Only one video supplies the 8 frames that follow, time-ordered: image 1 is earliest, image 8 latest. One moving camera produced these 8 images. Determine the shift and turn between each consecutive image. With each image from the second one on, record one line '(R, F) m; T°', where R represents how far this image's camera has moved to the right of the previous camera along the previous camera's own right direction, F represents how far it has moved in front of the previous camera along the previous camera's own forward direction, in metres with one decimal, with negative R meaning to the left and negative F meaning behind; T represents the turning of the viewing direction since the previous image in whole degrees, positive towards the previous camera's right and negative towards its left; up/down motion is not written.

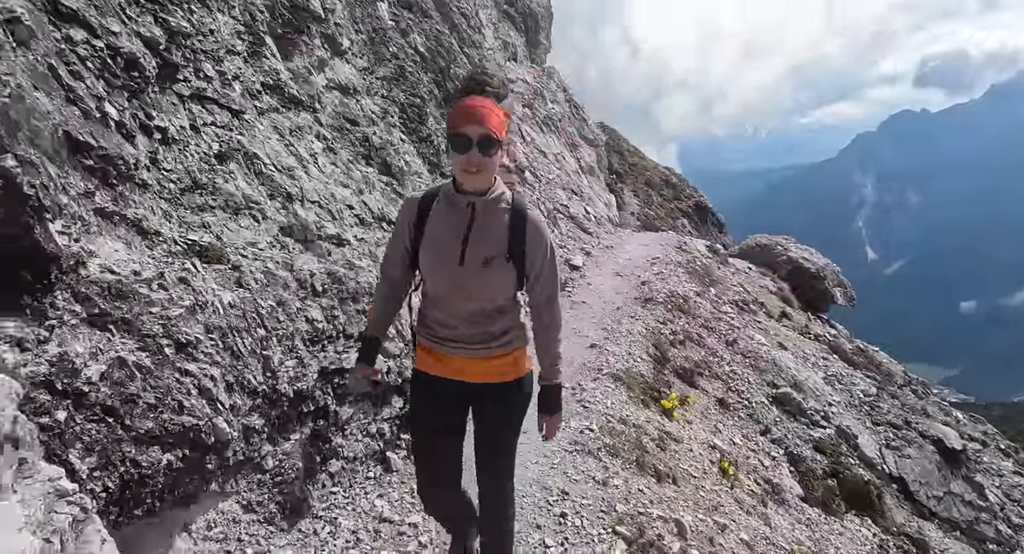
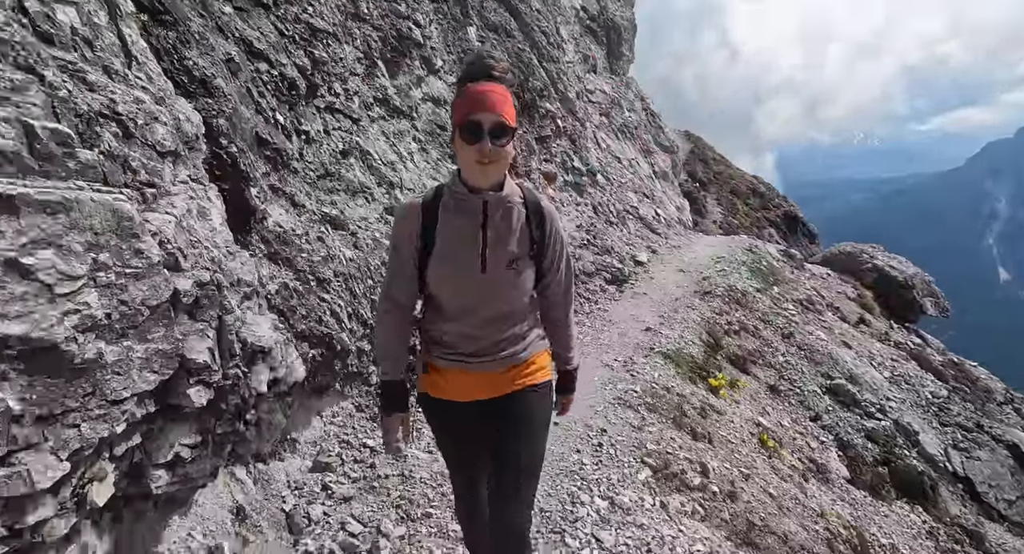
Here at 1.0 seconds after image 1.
(+0.4, -1.5) m; -8°
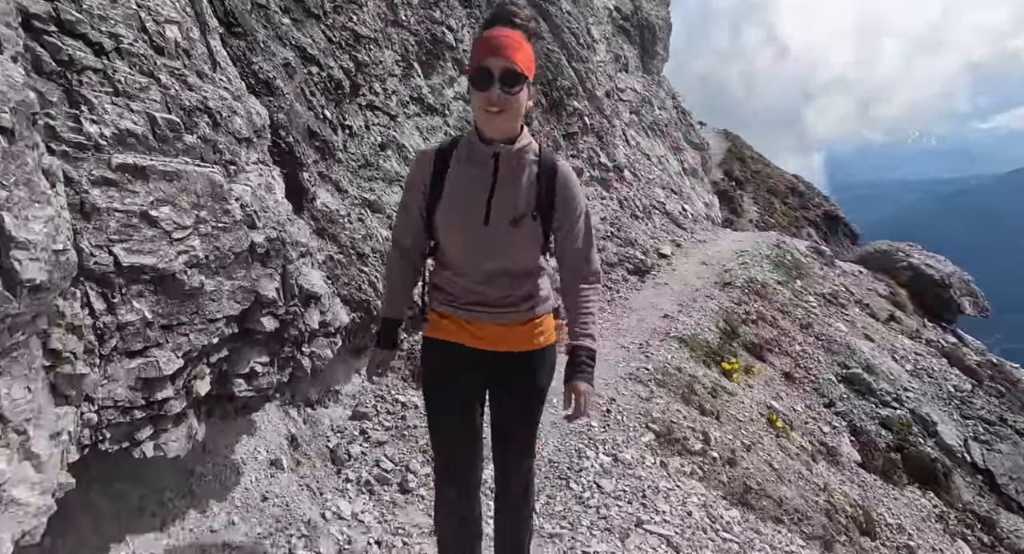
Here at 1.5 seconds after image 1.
(+0.2, -0.8) m; -4°
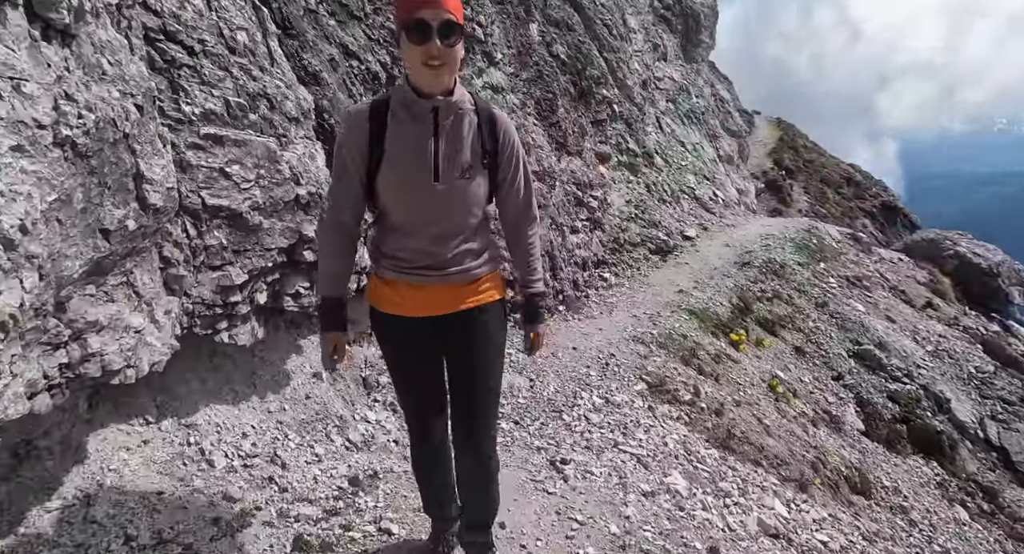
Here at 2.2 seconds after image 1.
(+0.6, -1.1) m; -5°
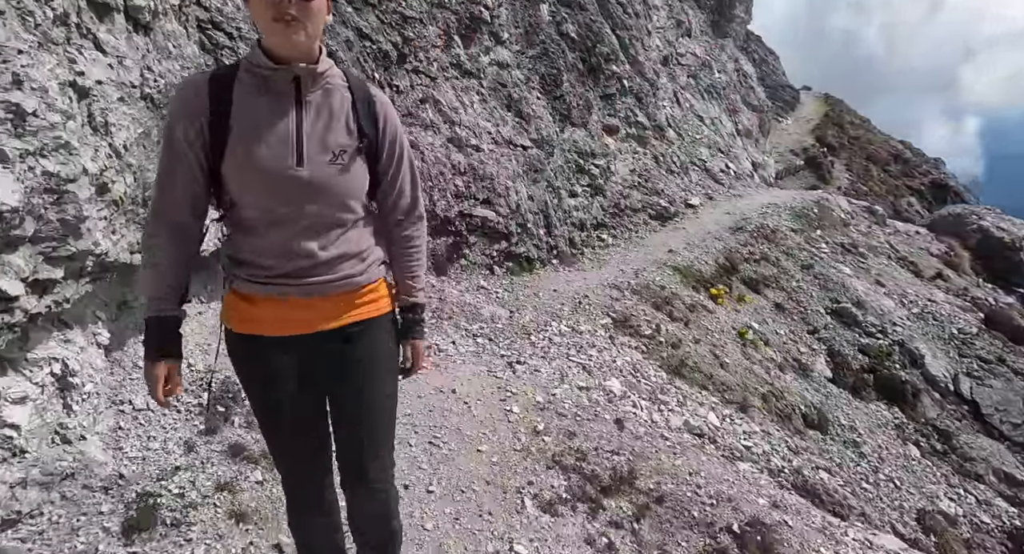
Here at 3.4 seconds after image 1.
(+1.1, -1.6) m; -4°
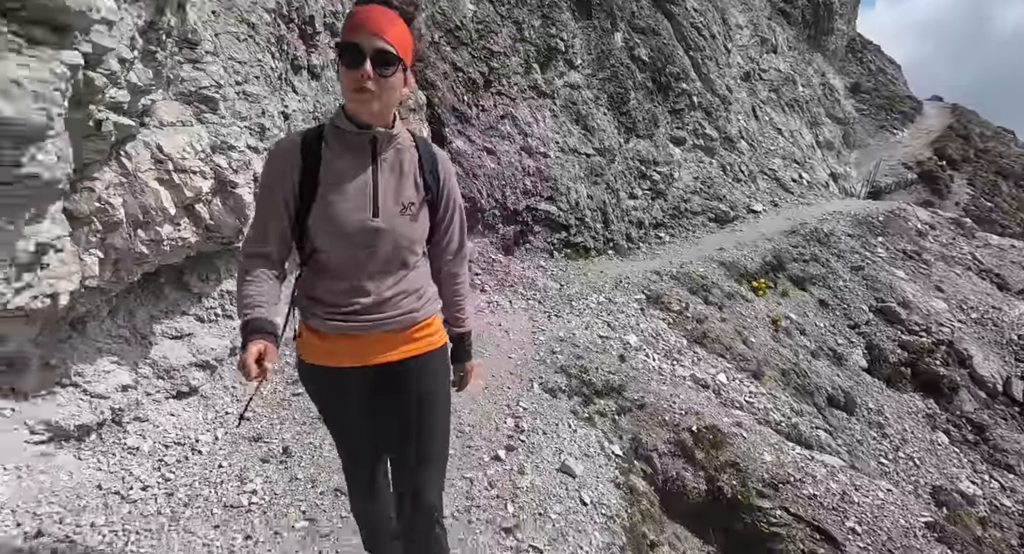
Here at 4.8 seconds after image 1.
(+1.0, -2.4) m; -10°
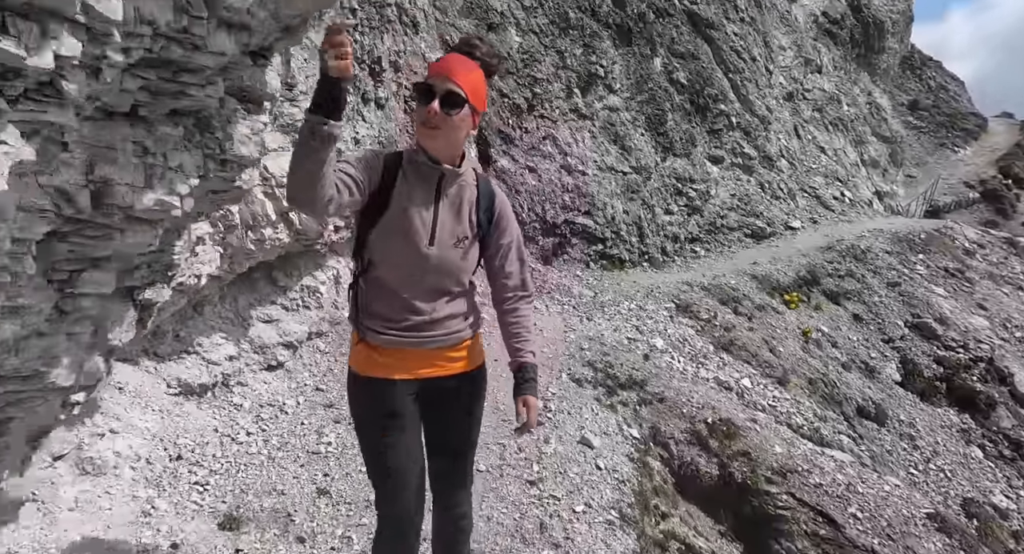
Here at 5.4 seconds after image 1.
(+0.2, -1.1) m; -5°
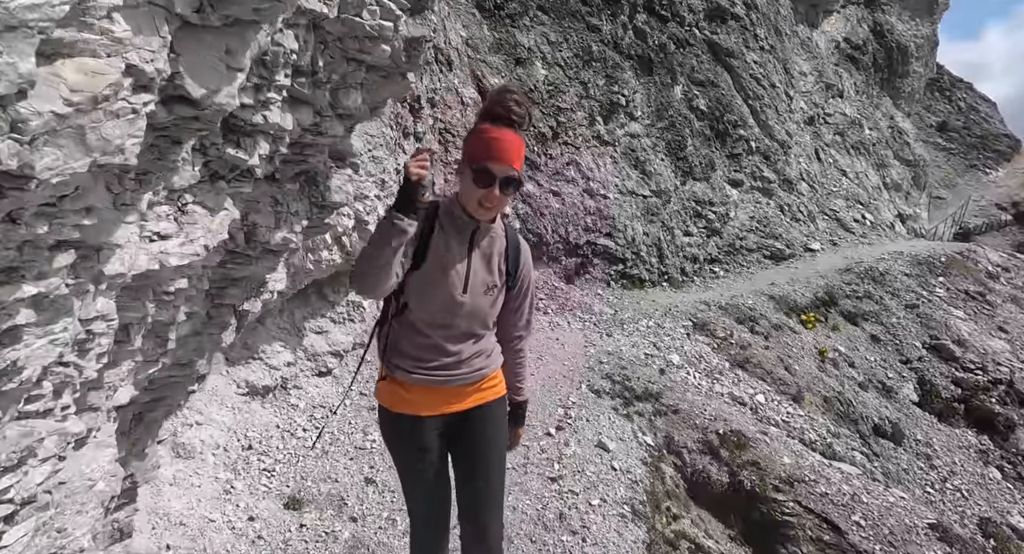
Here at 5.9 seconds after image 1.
(0.0, -0.8) m; -2°
